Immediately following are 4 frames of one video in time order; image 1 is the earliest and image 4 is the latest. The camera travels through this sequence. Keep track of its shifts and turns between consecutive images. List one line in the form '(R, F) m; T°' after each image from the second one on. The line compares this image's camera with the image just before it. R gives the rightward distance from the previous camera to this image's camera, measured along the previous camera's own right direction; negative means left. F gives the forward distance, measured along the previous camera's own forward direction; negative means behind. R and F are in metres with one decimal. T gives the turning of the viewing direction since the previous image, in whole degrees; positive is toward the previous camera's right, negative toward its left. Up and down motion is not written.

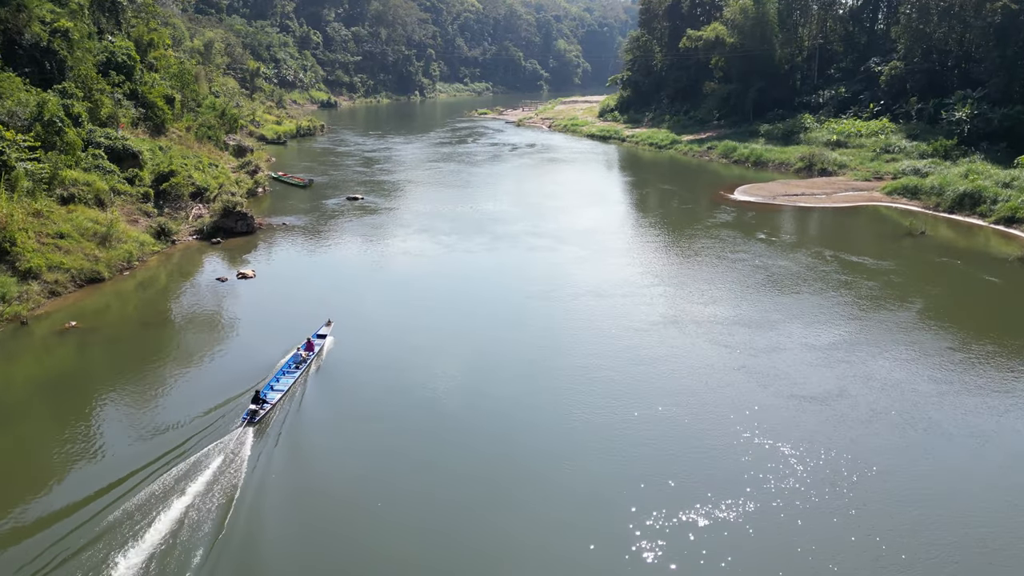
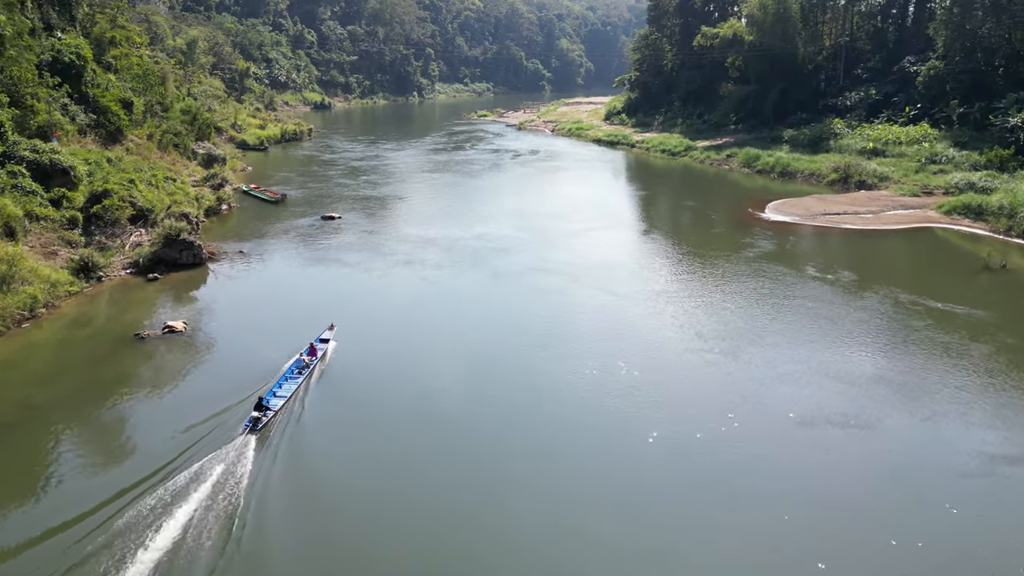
(+0.1, +4.6) m; 0°
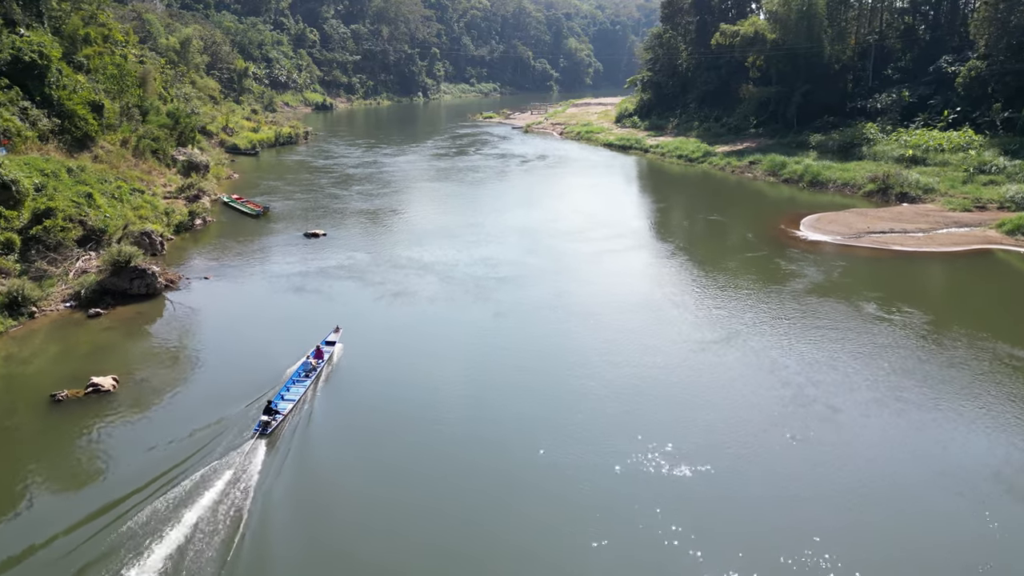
(0.0, +3.3) m; -1°
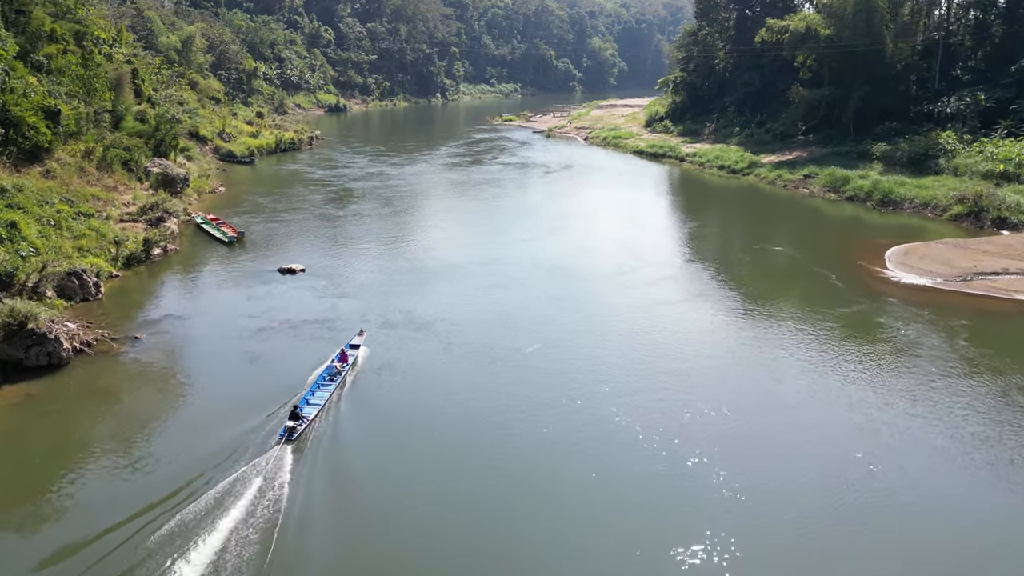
(0.0, +5.1) m; -2°
